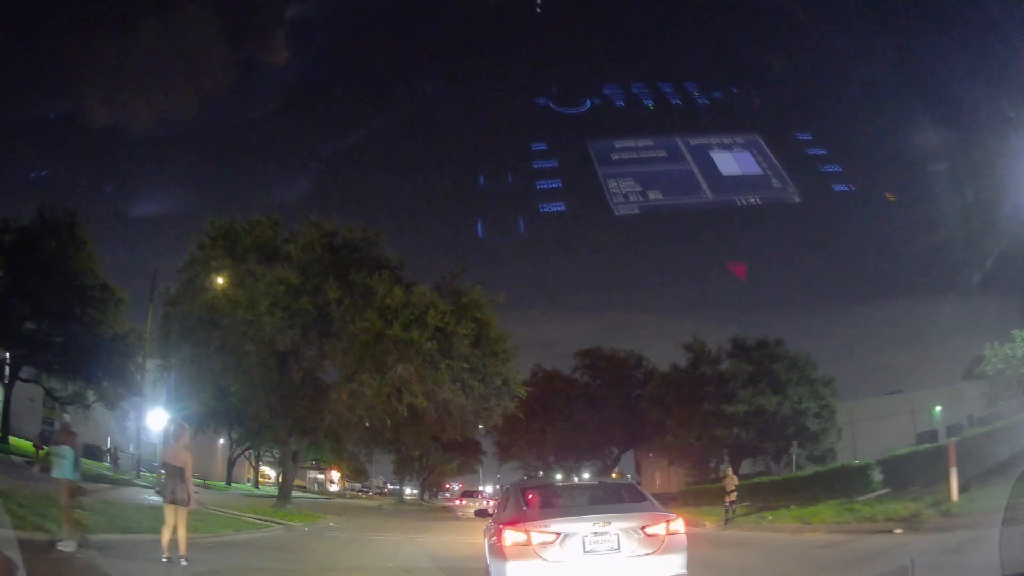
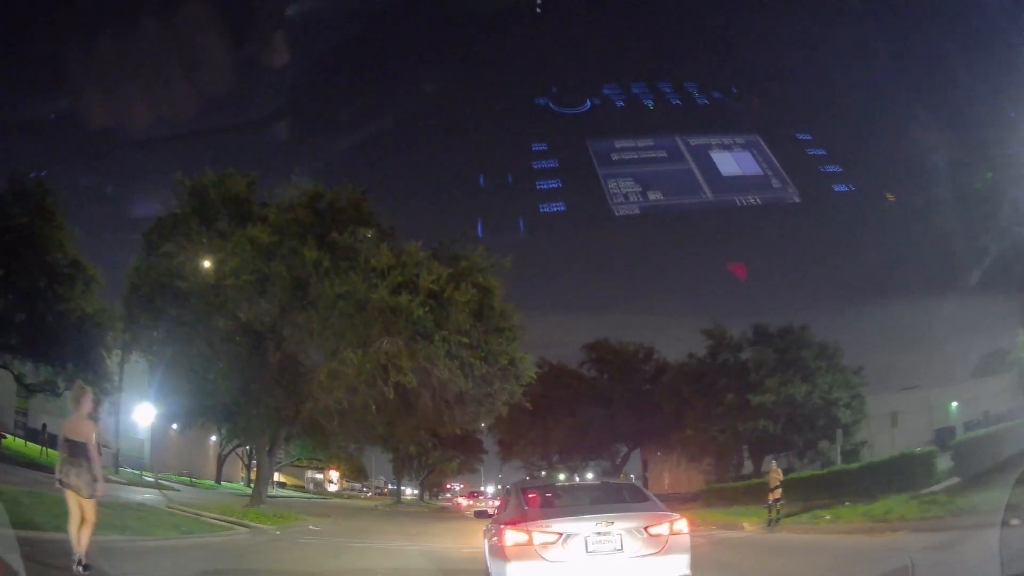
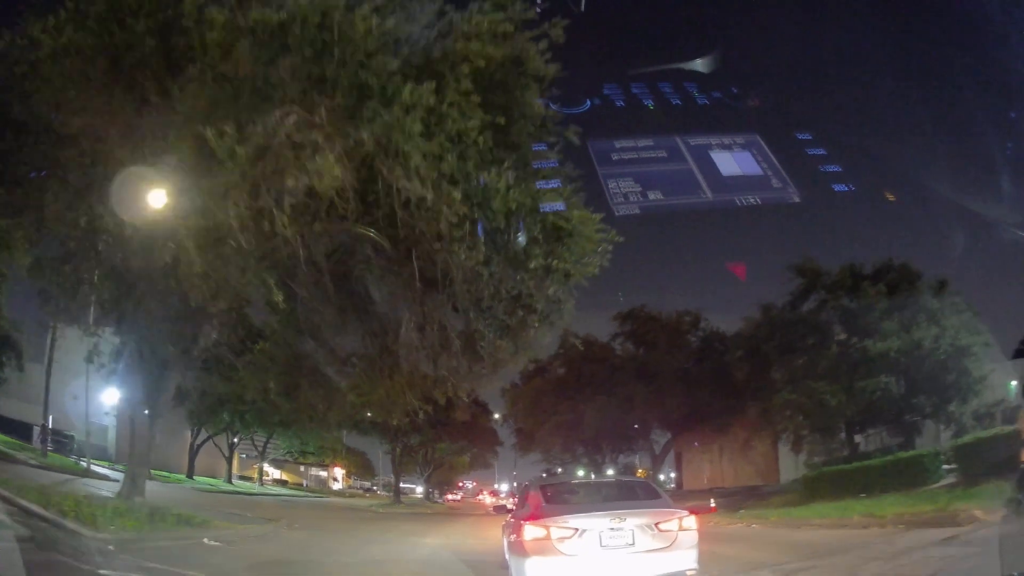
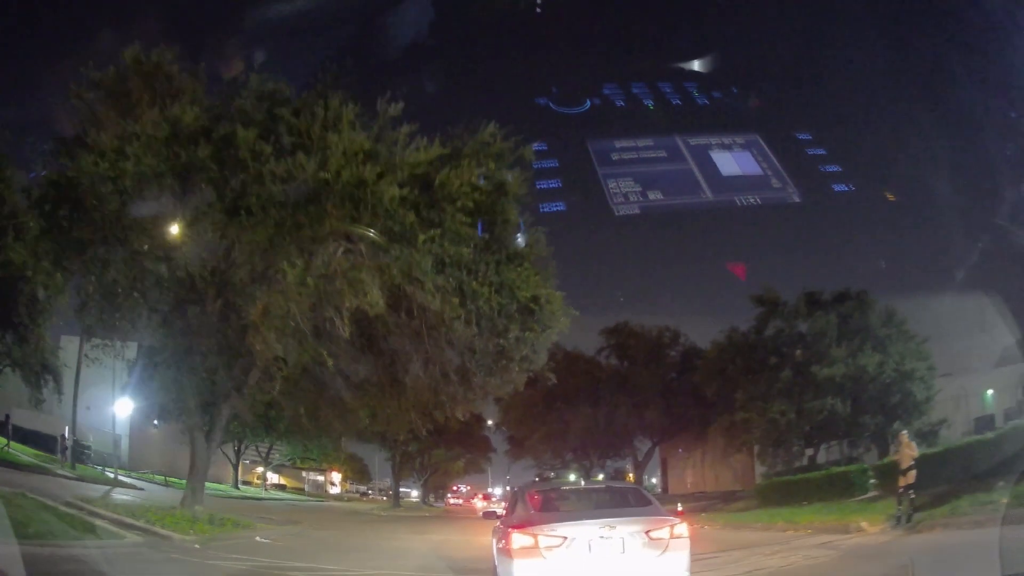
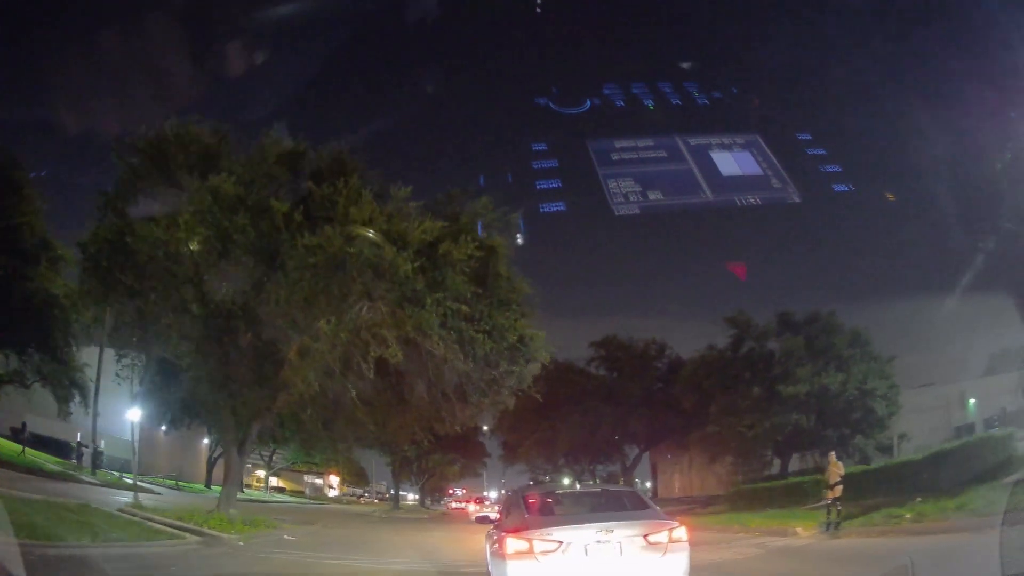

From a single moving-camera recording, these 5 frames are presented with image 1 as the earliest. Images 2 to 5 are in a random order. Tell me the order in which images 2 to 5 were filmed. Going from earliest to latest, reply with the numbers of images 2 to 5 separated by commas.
2, 5, 4, 3
